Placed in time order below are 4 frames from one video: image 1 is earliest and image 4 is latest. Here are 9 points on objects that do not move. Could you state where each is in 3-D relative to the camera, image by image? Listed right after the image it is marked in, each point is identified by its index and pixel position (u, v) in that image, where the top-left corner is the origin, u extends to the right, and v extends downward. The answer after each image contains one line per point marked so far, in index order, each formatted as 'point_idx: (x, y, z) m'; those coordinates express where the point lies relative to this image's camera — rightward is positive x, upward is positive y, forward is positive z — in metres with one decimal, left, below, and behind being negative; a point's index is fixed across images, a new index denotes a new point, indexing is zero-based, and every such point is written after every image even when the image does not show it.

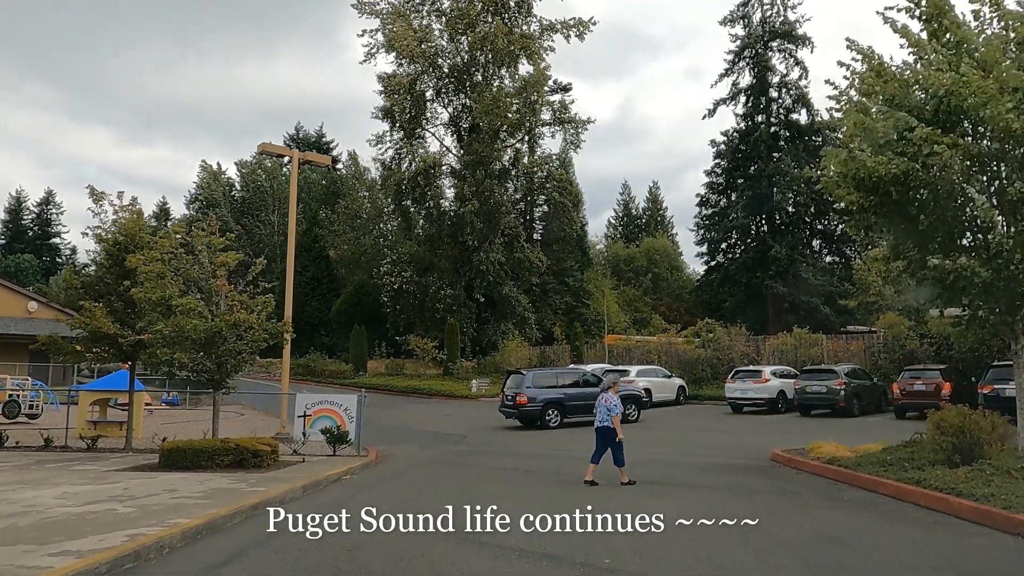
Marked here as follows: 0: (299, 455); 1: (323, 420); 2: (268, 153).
0: (-3.9, -3.0, +13.9) m
1: (-3.7, -2.6, +14.9) m
2: (-6.0, +3.3, +18.8) m
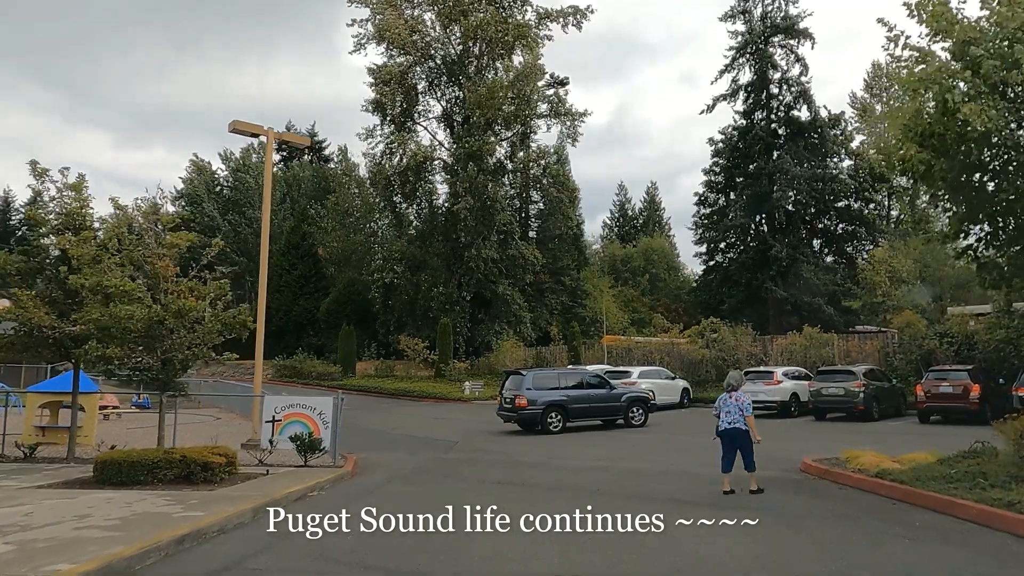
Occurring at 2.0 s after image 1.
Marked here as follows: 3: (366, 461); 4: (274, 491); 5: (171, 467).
0: (-4.0, -2.8, +12.3) m
1: (-3.8, -2.4, +13.2) m
2: (-6.1, +3.5, +17.1) m
3: (-2.8, -3.3, +14.7) m
4: (-3.0, -2.5, +9.5) m
5: (-4.2, -2.2, +9.5) m
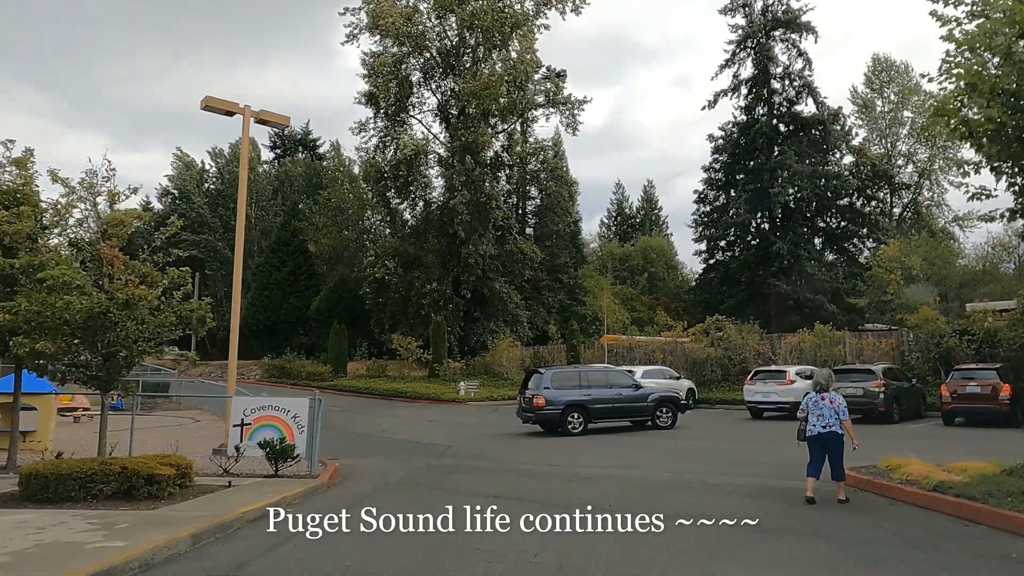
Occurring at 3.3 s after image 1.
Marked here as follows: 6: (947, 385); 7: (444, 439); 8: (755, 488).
0: (-4.0, -2.6, +10.8) m
1: (-3.8, -2.2, +11.8) m
2: (-6.1, +3.7, +15.7) m
3: (-2.8, -3.1, +13.3) m
4: (-3.0, -2.3, +8.1) m
5: (-4.2, -2.0, +8.1) m
6: (+11.3, -2.5, +20.0) m
7: (-1.6, -3.7, +18.7) m
8: (+3.5, -2.9, +11.0) m
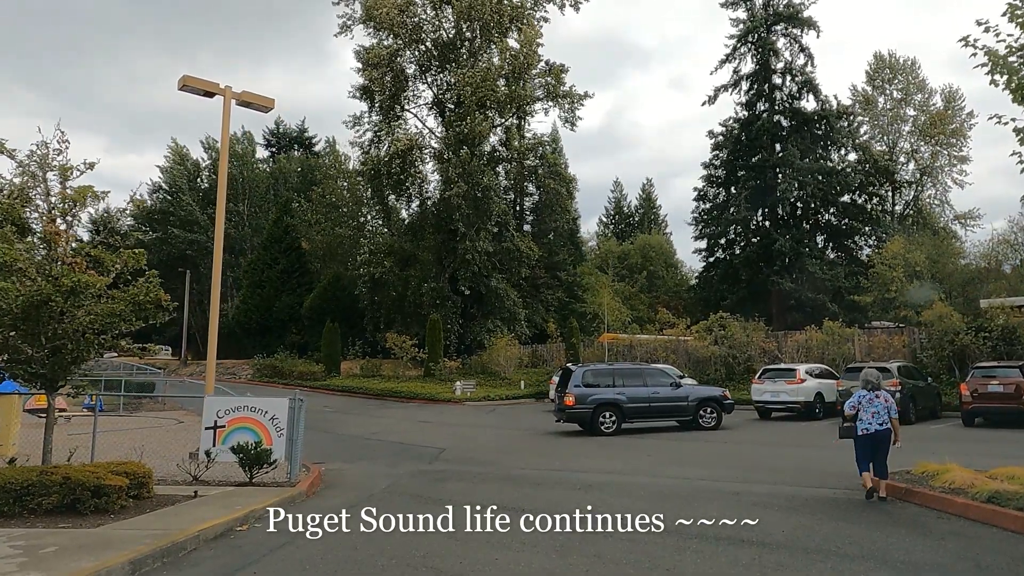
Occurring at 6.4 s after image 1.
0: (-4.0, -2.5, +9.8) m
1: (-3.8, -2.0, +10.8) m
2: (-6.2, +3.8, +14.7) m
3: (-2.8, -3.0, +12.3) m
4: (-3.0, -2.2, +7.1) m
5: (-4.3, -1.9, +7.1) m
6: (+11.3, -2.4, +19.0) m
7: (-1.7, -3.5, +17.7) m
8: (+3.5, -2.7, +10.0) m
